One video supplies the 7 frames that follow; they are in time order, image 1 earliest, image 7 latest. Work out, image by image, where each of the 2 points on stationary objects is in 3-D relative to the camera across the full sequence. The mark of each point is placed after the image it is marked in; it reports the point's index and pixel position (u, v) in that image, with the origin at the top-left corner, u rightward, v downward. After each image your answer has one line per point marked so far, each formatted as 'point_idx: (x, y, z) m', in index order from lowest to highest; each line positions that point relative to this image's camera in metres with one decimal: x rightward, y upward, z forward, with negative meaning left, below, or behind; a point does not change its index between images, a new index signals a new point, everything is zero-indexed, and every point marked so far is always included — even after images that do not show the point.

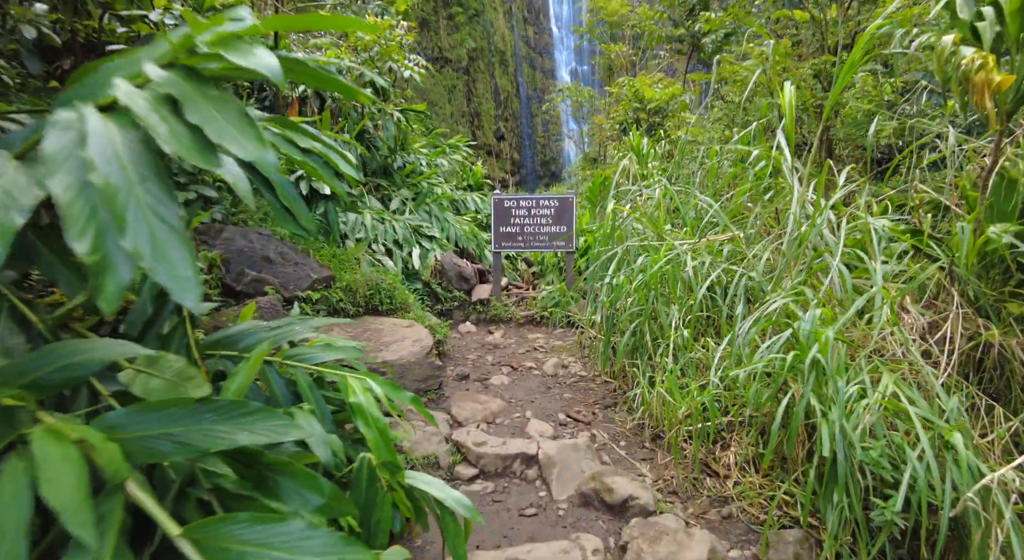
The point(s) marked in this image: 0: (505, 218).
0: (-0.1, +0.5, +4.9) m
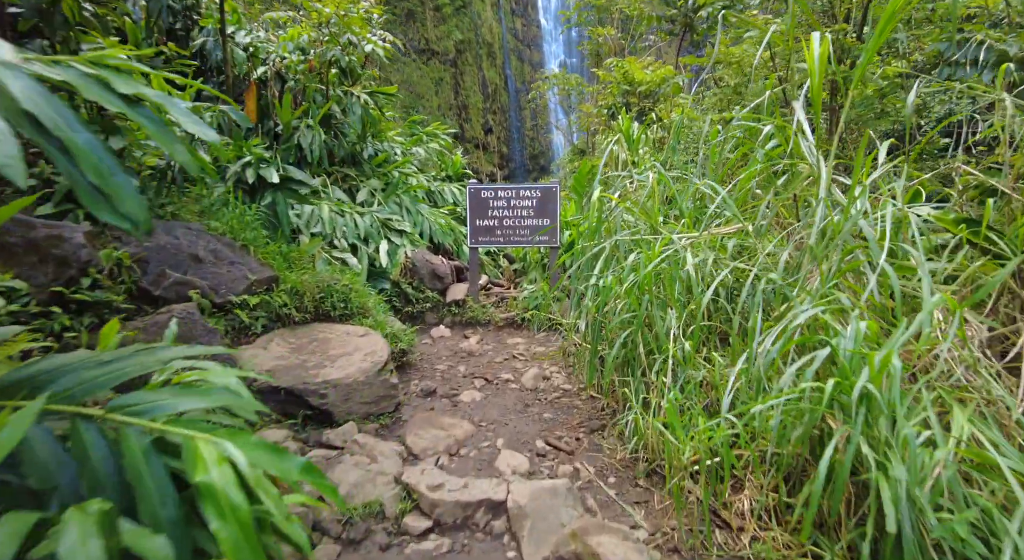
0: (-0.2, +0.5, +4.5) m
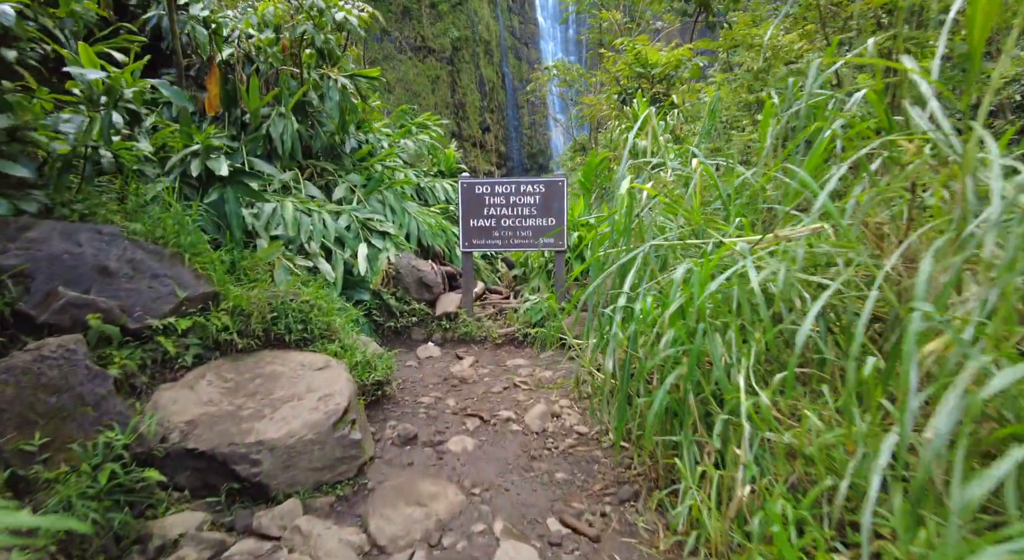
0: (-0.2, +0.5, +3.8) m
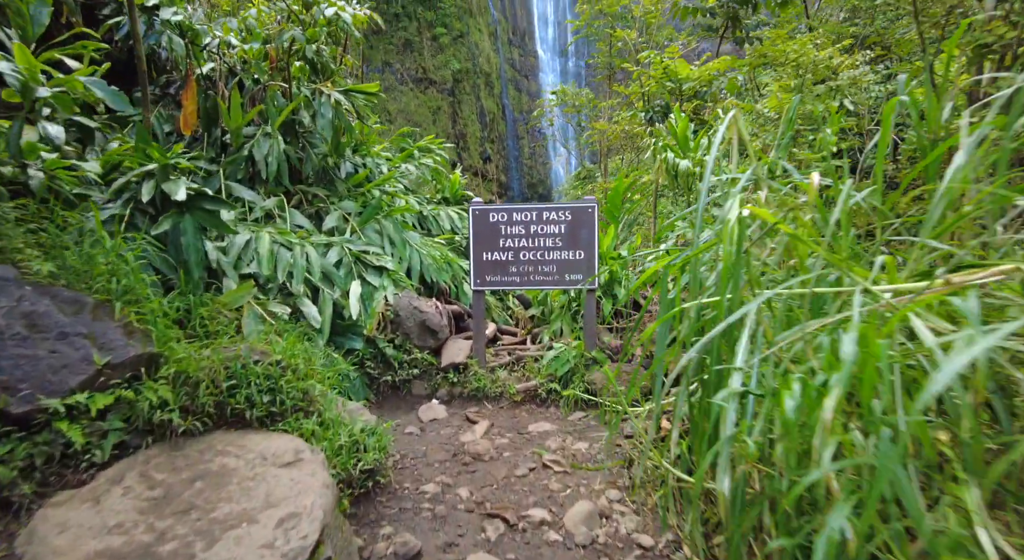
0: (-0.1, +0.2, +3.2) m
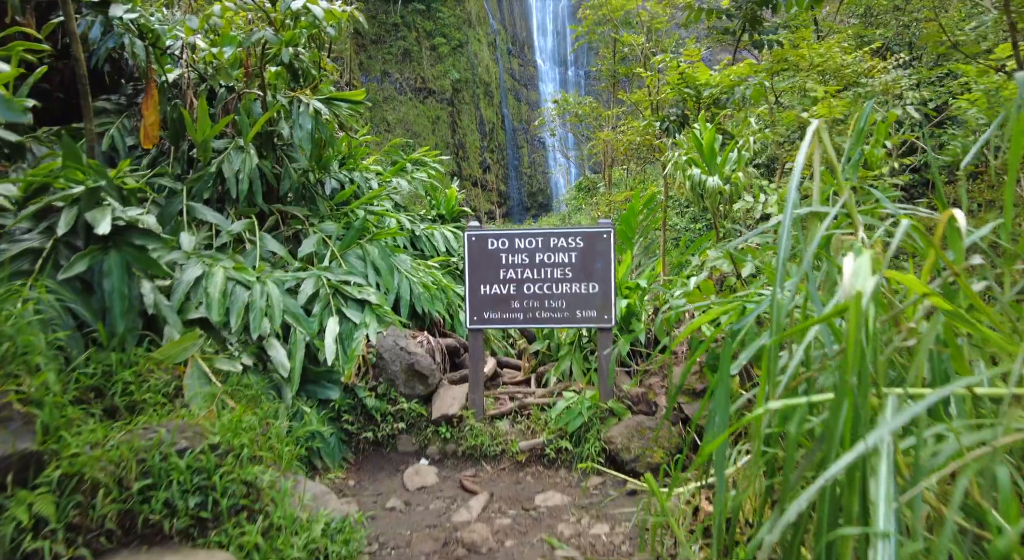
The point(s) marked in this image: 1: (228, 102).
0: (-0.1, +0.1, +2.8) m
1: (-1.8, +1.2, +3.9) m
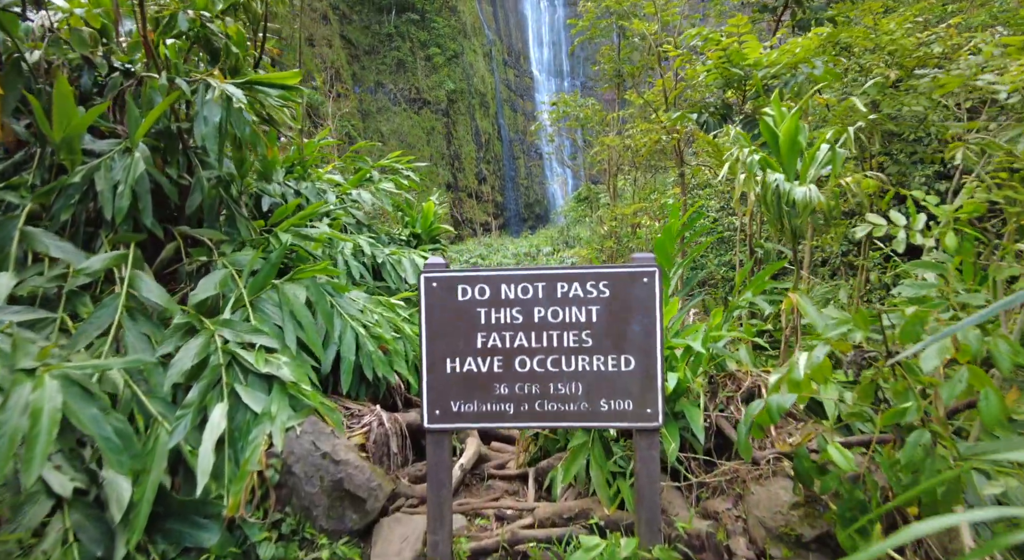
0: (-0.2, -0.2, +1.8) m
1: (-1.9, +0.9, +2.8) m
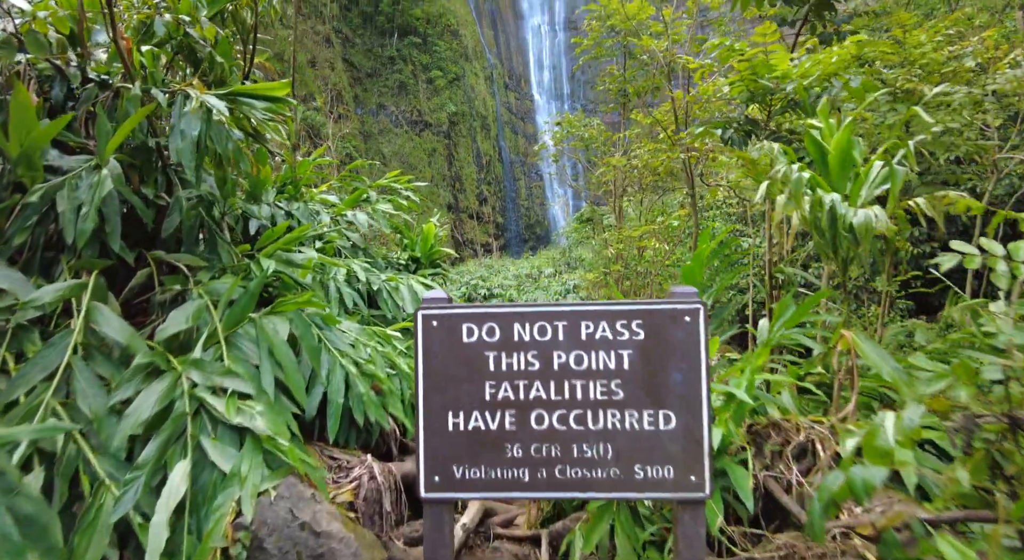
0: (-0.1, -0.2, +1.5) m
1: (-1.9, +0.8, +2.6) m
